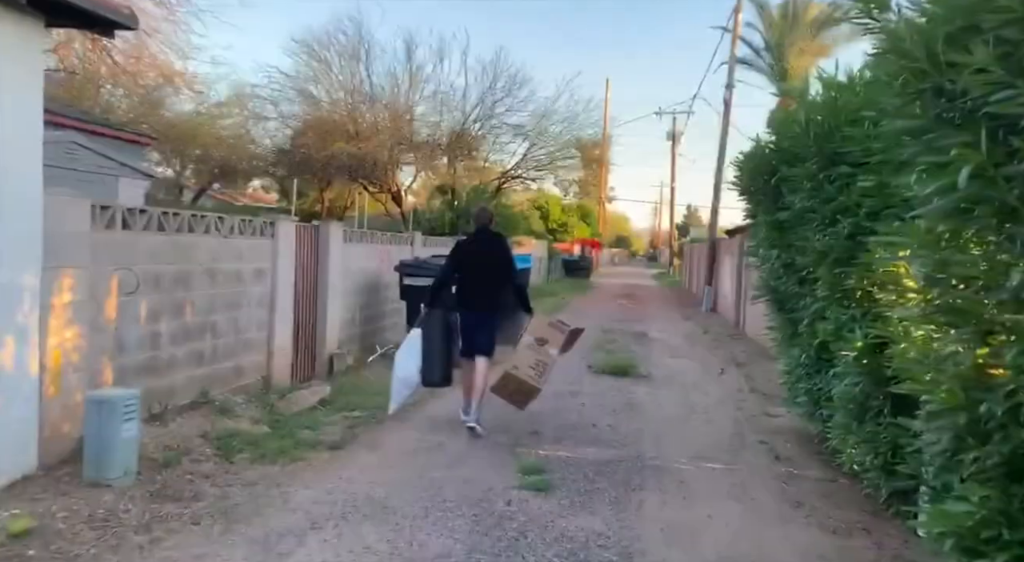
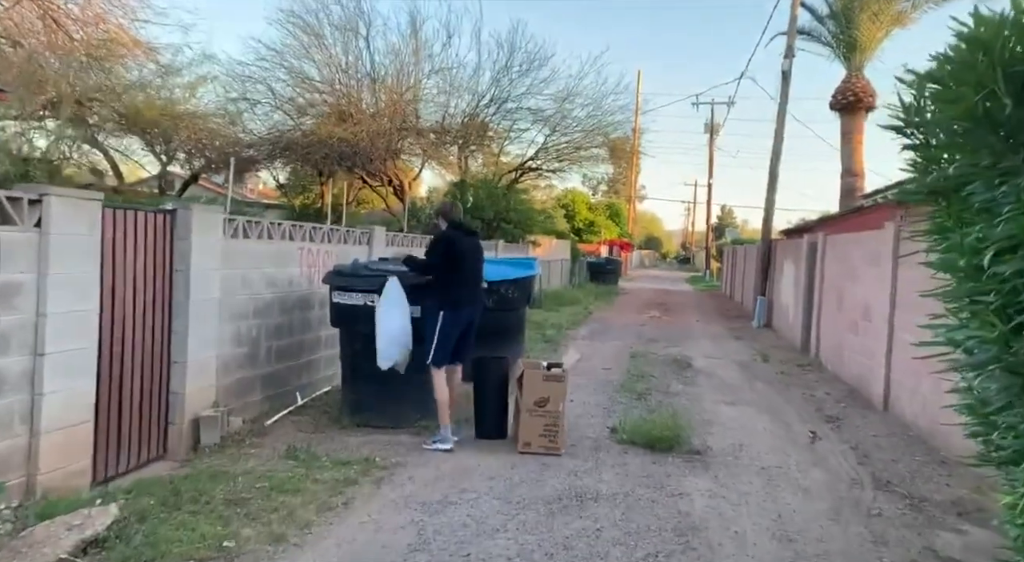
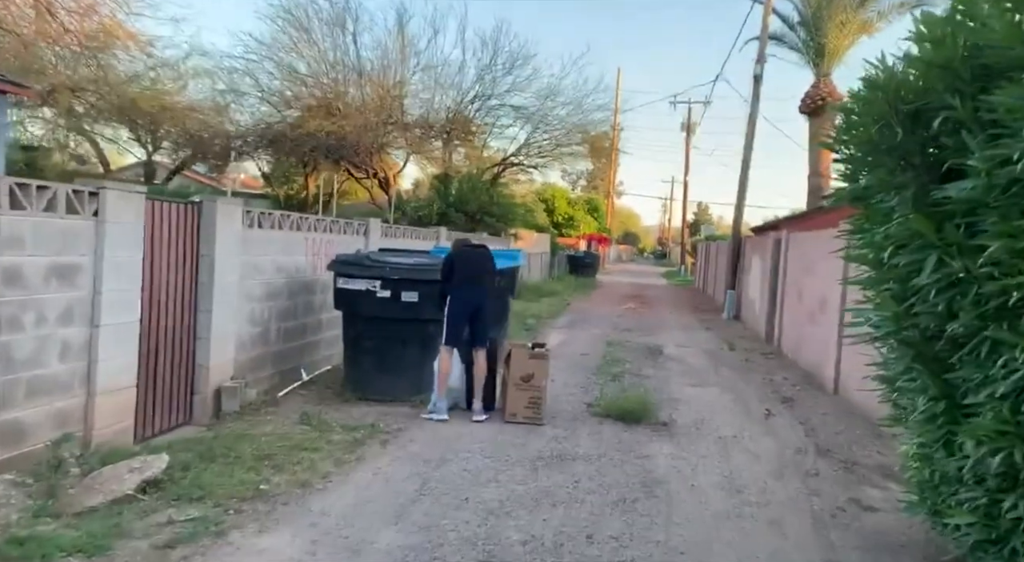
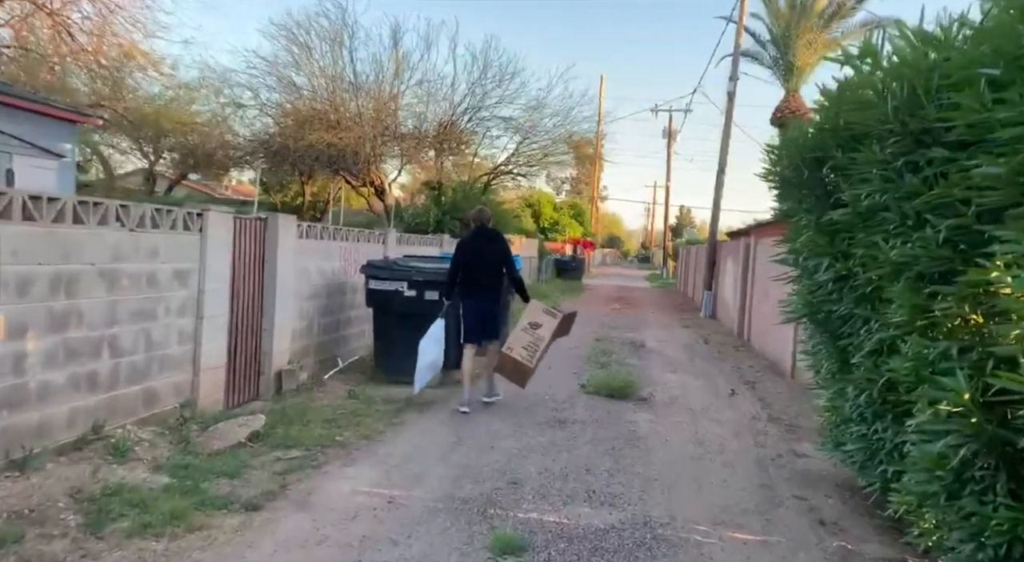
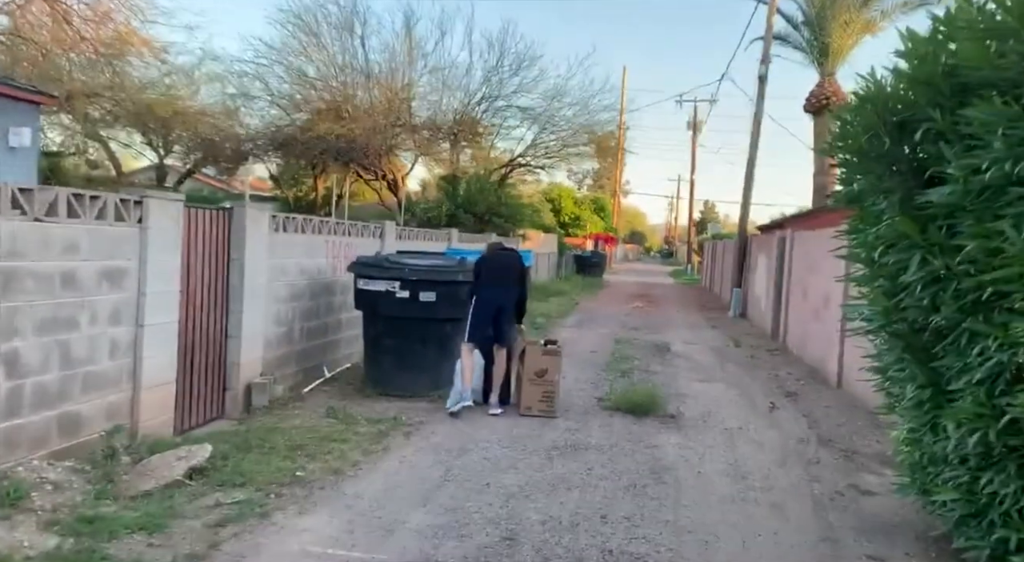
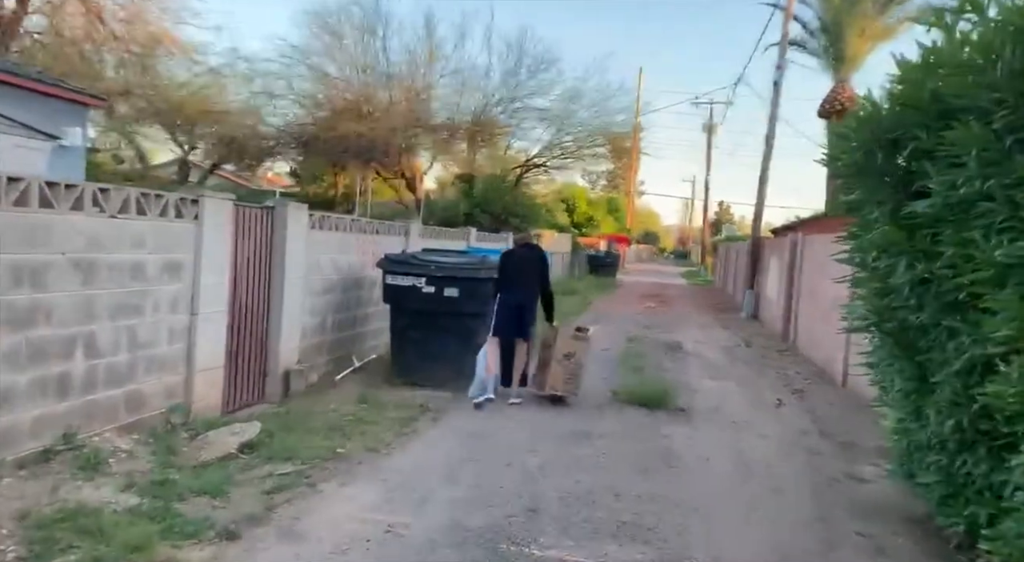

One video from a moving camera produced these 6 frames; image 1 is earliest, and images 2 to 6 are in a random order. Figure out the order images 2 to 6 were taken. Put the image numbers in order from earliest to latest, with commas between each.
4, 6, 5, 3, 2
